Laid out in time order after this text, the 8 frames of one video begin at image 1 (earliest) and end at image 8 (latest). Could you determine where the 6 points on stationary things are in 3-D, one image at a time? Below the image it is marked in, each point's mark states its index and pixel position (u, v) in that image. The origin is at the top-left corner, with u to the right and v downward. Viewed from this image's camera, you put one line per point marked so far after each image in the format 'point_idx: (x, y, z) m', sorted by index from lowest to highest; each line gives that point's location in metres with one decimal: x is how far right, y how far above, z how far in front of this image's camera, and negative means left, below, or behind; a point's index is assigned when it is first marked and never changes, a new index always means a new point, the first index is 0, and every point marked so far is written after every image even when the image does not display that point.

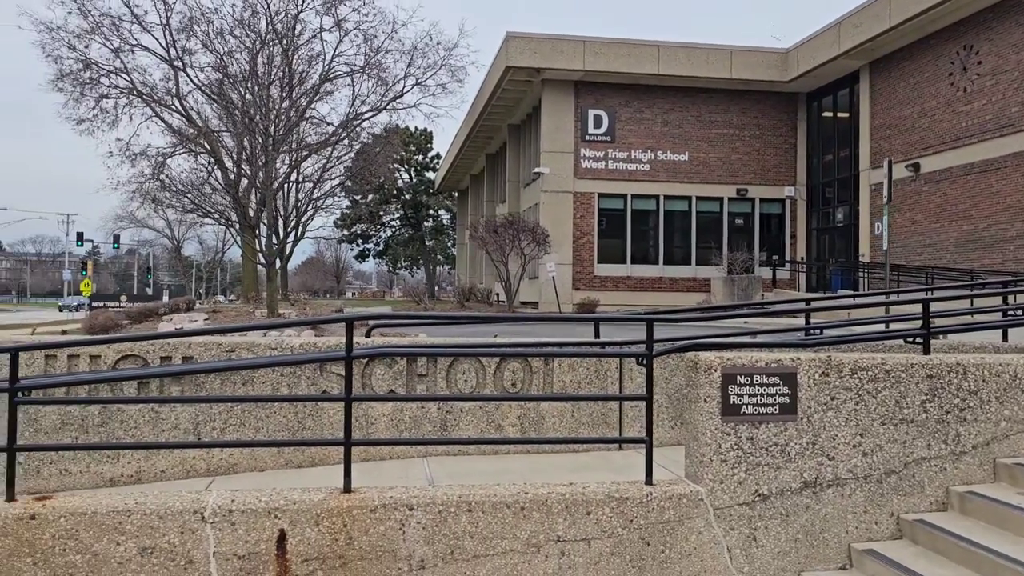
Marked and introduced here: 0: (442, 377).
0: (-0.5, -0.7, +6.6) m
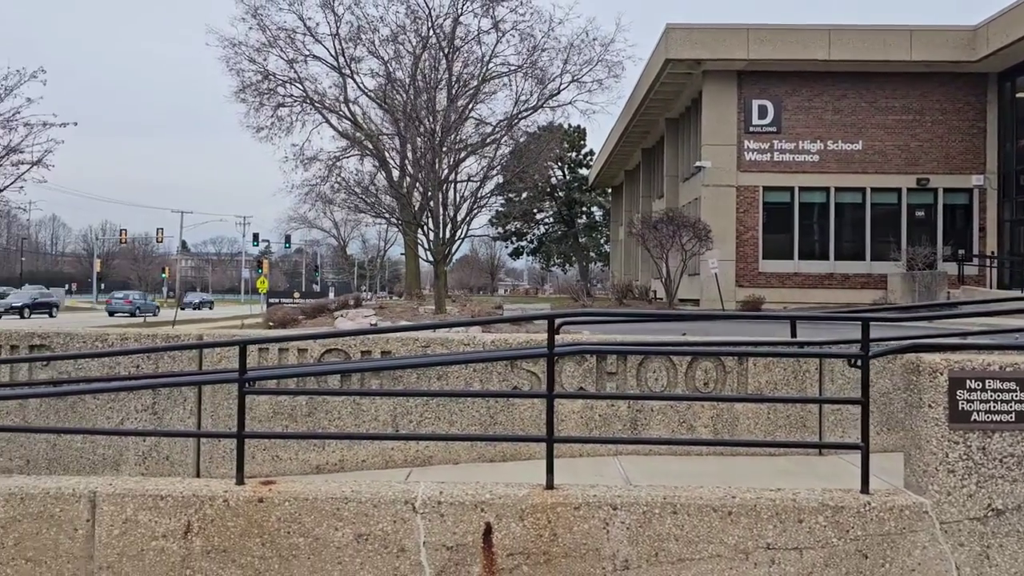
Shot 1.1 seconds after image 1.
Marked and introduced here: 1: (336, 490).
0: (+0.9, -0.7, +6.5) m
1: (-0.9, -1.1, +4.5) m
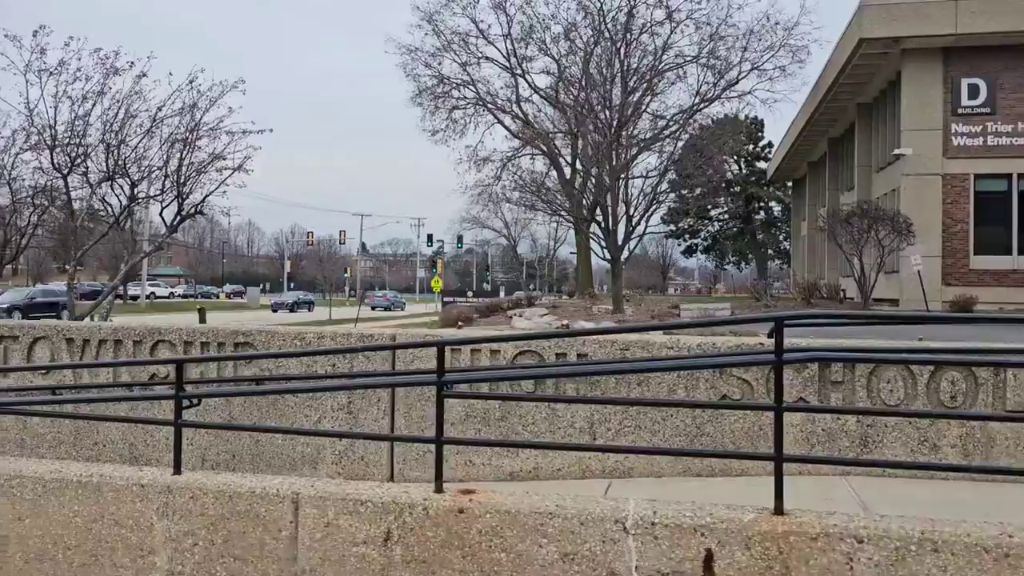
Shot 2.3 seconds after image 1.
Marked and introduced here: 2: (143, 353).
0: (+2.4, -0.7, +5.8) m
1: (+0.1, -1.1, +4.2) m
2: (-2.8, -0.5, +6.4) m
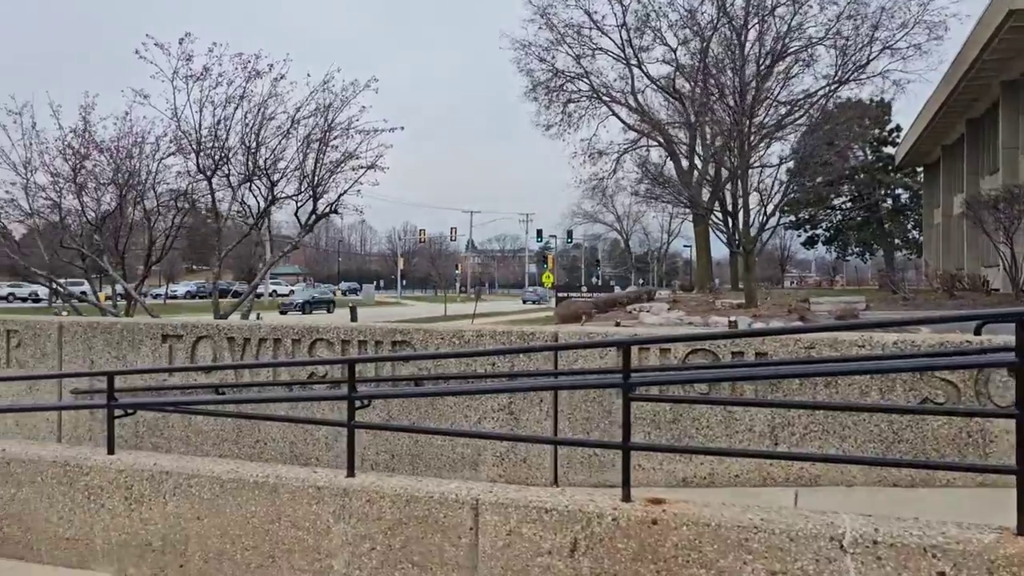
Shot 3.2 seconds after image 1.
0: (+3.5, -0.6, +5.2) m
1: (+1.1, -1.1, +3.9) m
2: (-1.6, -0.5, +6.4) m
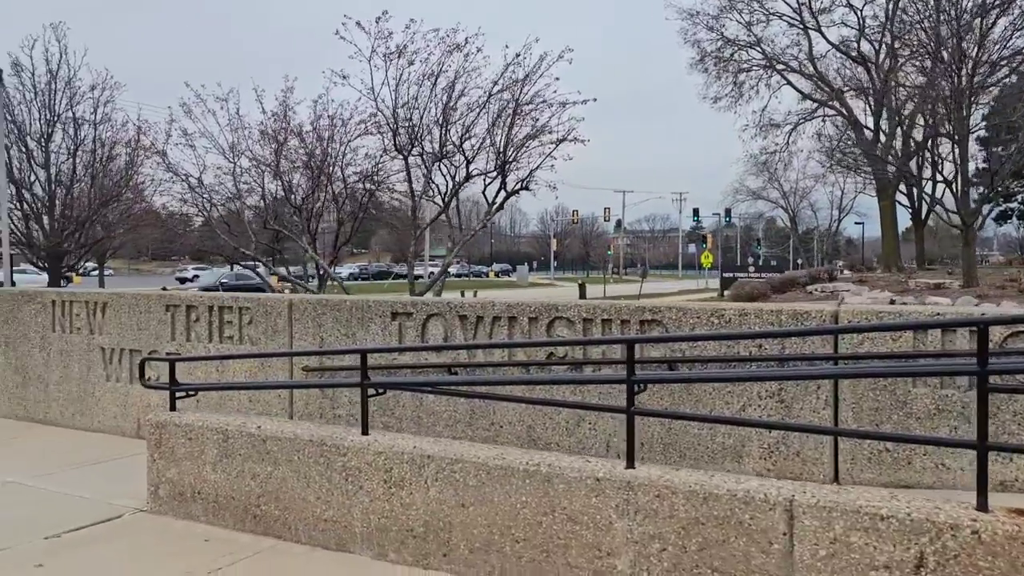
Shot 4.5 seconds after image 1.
0: (+5.0, -0.5, +4.0) m
1: (+2.4, -0.9, +3.2) m
2: (+0.2, -0.3, +6.1) m
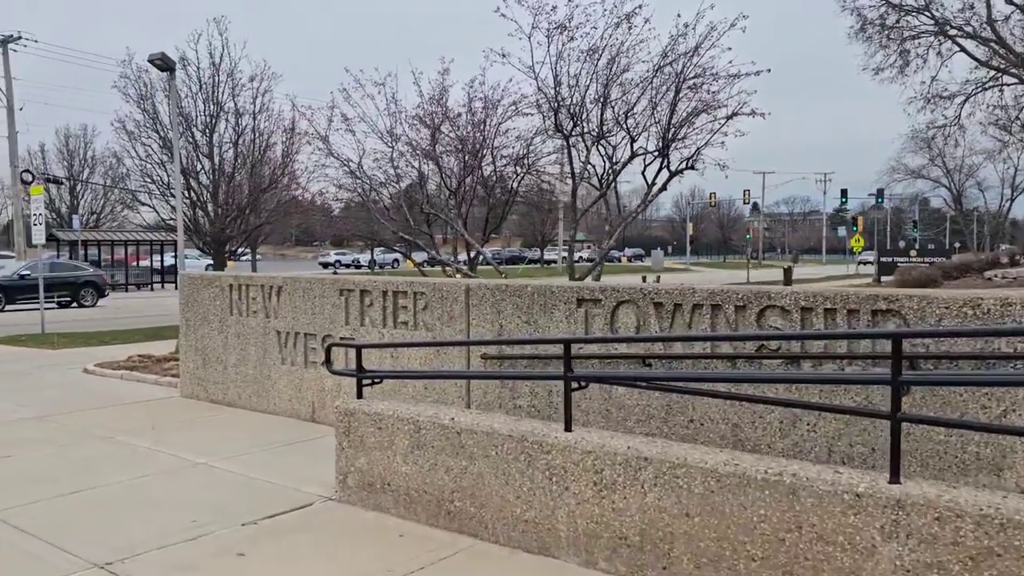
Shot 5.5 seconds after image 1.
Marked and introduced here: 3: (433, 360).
0: (+6.0, -0.4, +2.8) m
1: (+3.3, -0.9, +2.3) m
2: (+1.5, -0.2, +5.5) m
3: (-0.7, -0.6, +7.3) m
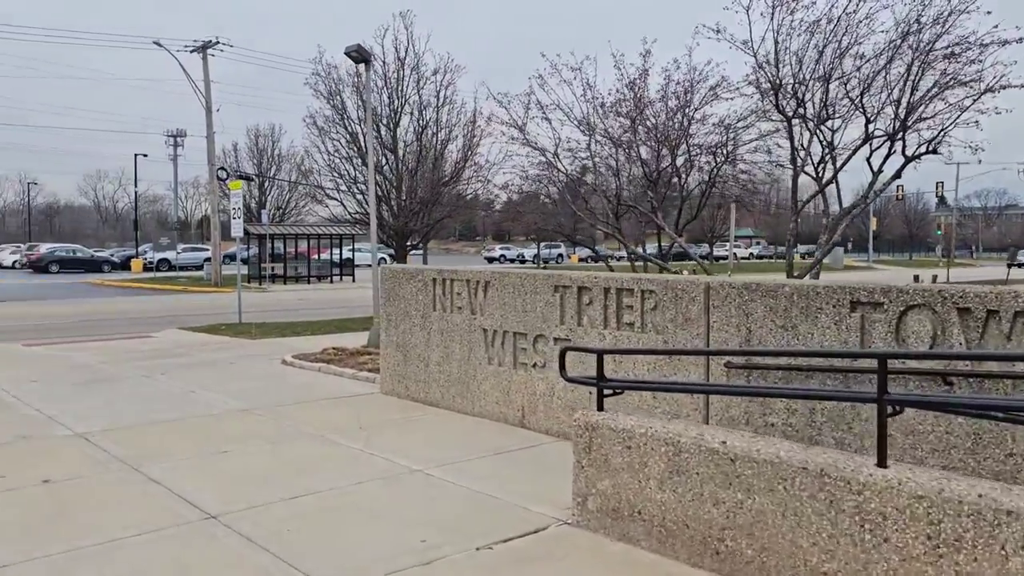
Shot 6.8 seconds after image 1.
0: (+6.9, -0.5, +0.9) m
1: (+4.2, -1.0, +0.9) m
2: (+3.1, -0.2, +4.4) m
3: (+1.2, -0.6, +6.5) m
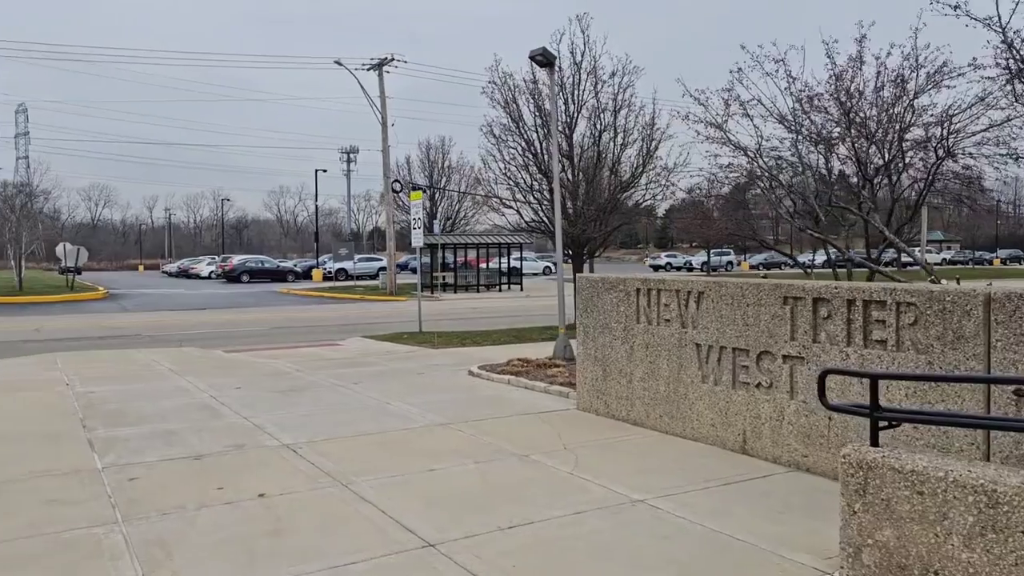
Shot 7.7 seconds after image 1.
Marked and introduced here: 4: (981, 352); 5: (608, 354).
0: (+7.3, -0.5, -1.0) m
1: (+4.7, -1.0, -0.5) m
2: (+4.2, -0.3, +3.1) m
3: (+2.8, -0.7, +5.6) m
4: (+2.9, -0.4, +5.3) m
5: (+1.0, -0.7, +8.5) m
